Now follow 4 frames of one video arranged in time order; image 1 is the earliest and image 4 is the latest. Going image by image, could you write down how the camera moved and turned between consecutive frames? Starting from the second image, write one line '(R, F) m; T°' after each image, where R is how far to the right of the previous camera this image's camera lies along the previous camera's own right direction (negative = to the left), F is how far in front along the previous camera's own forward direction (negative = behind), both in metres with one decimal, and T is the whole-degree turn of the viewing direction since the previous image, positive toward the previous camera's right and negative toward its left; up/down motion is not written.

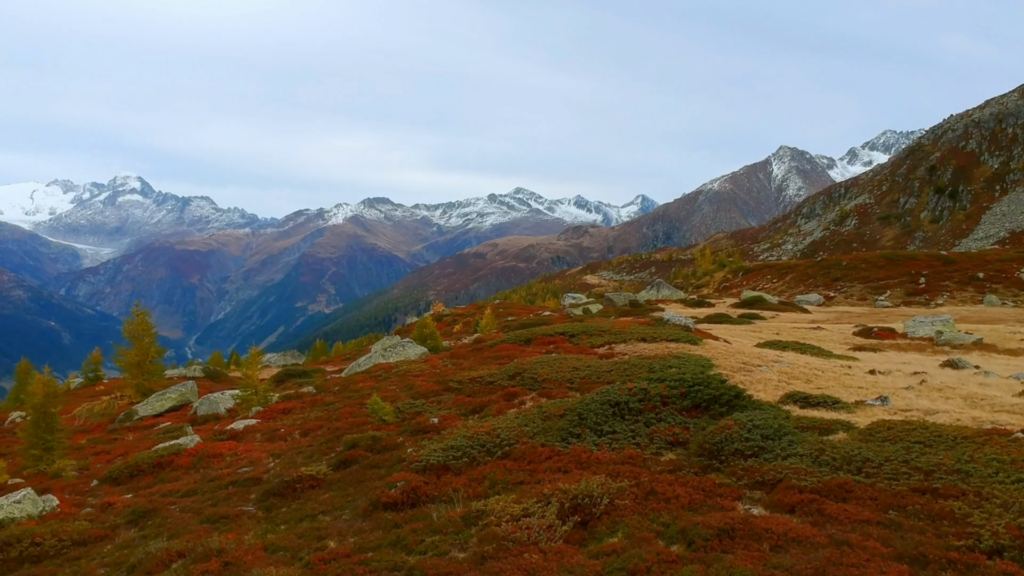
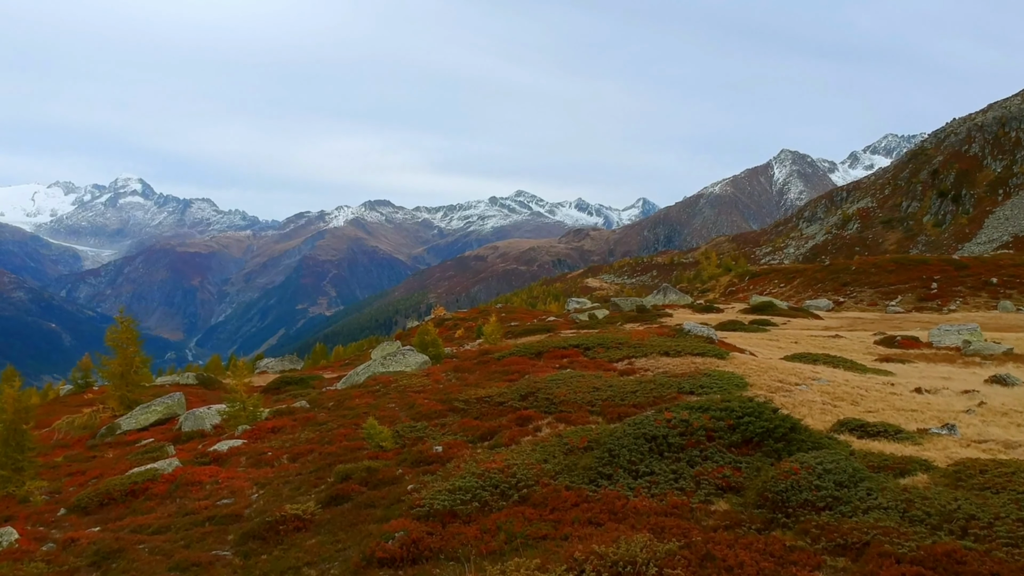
(-0.5, +2.3) m; 0°
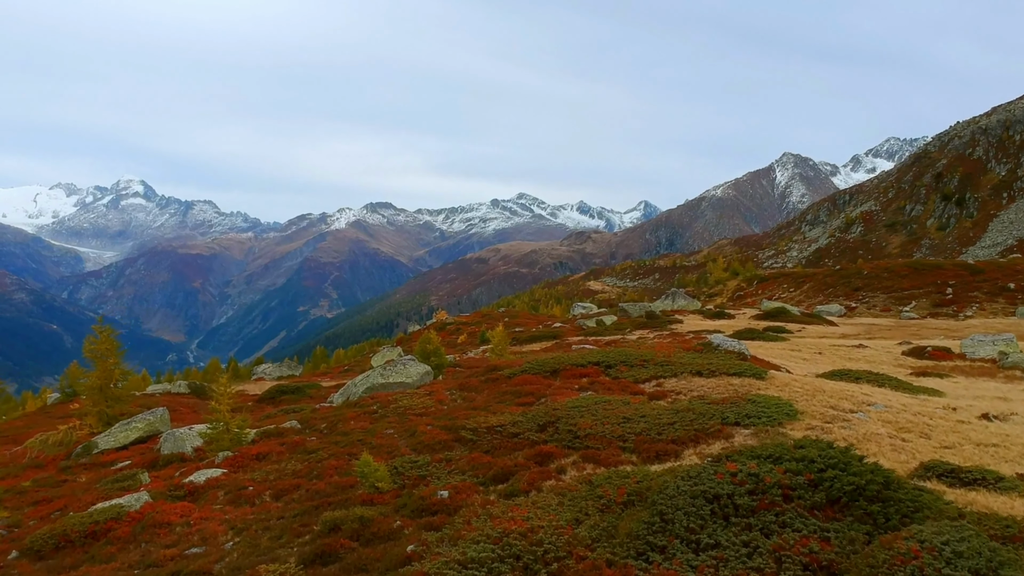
(-0.5, +2.7) m; 0°
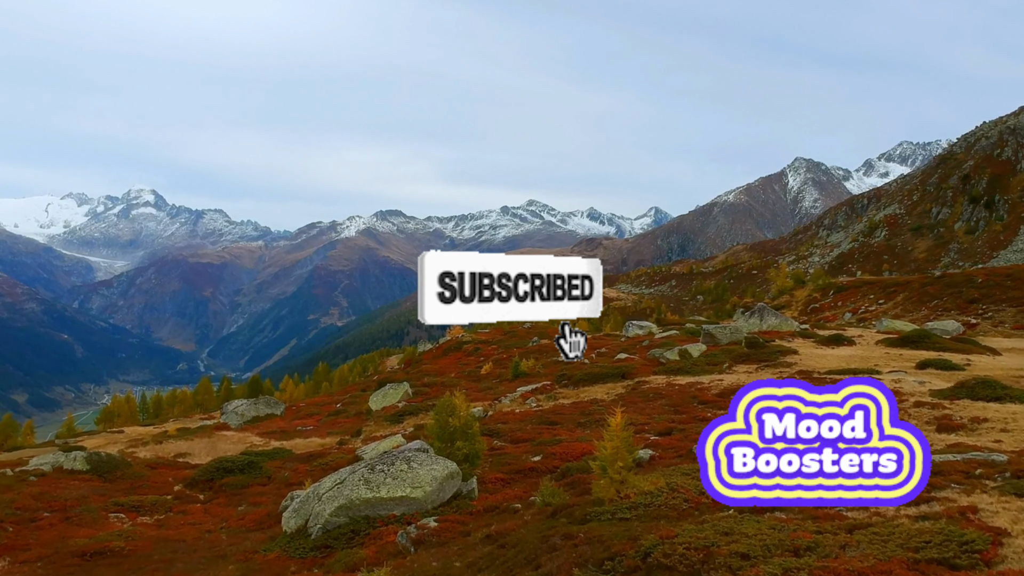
(-4.2, +21.3) m; -1°
